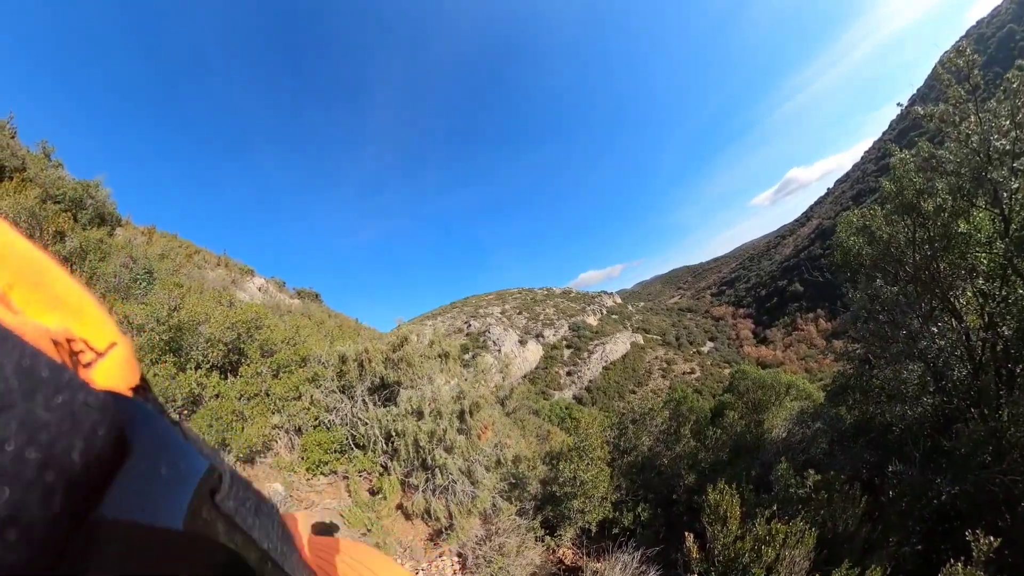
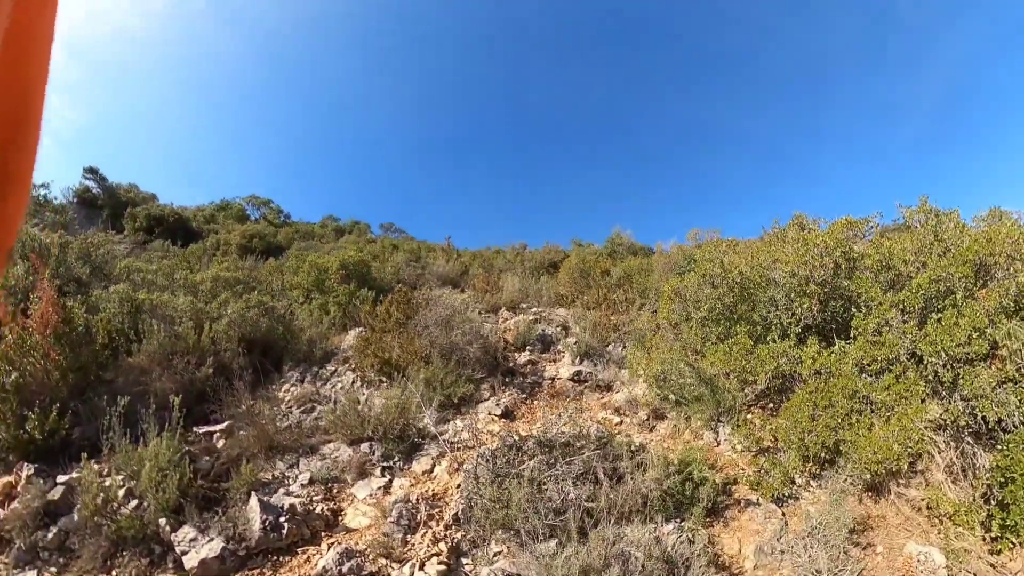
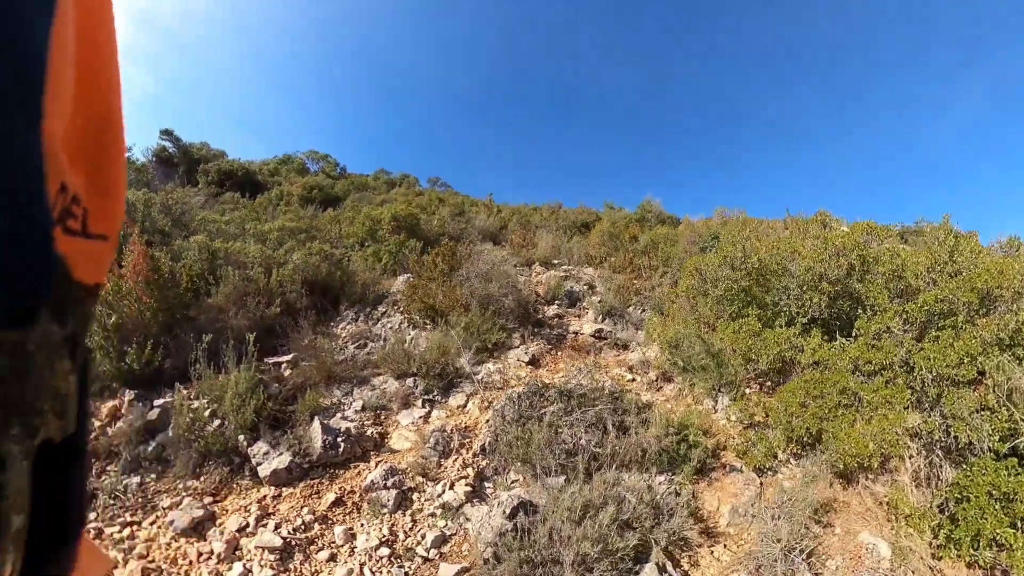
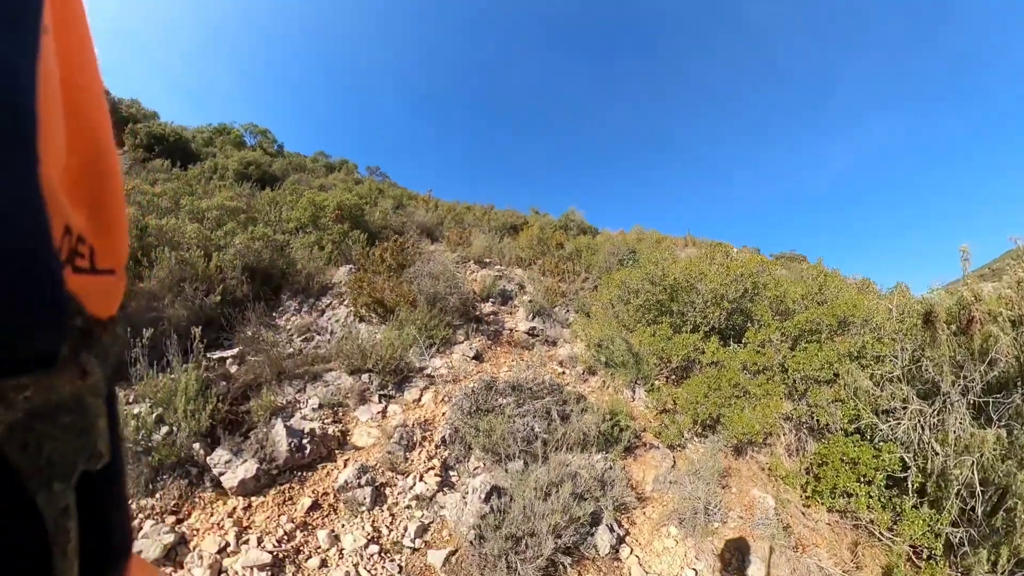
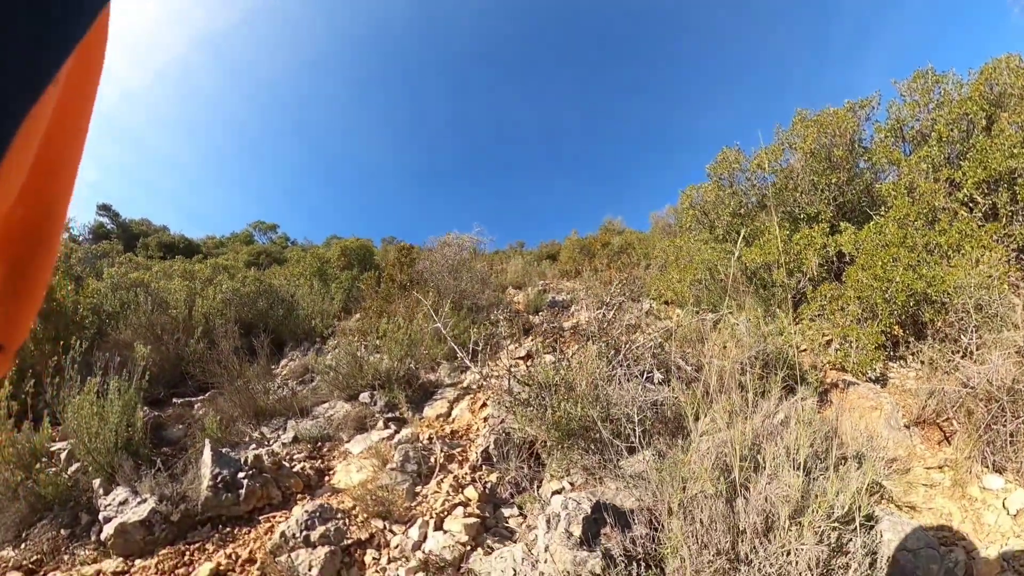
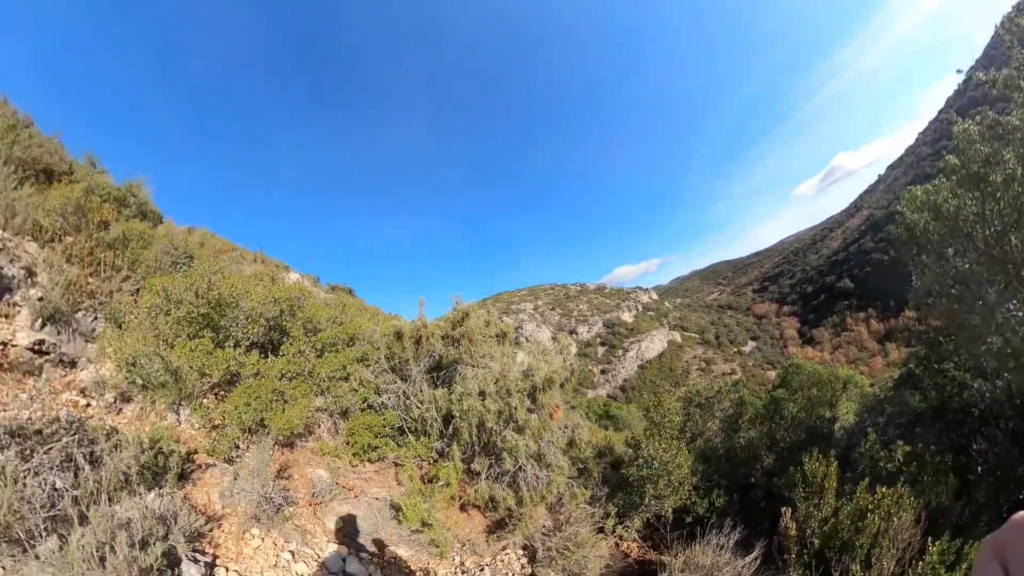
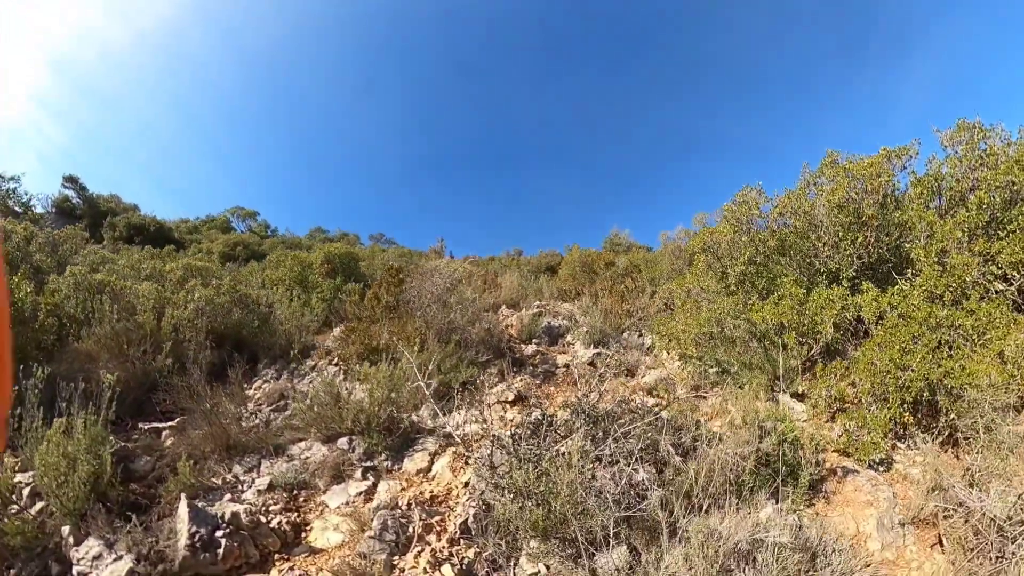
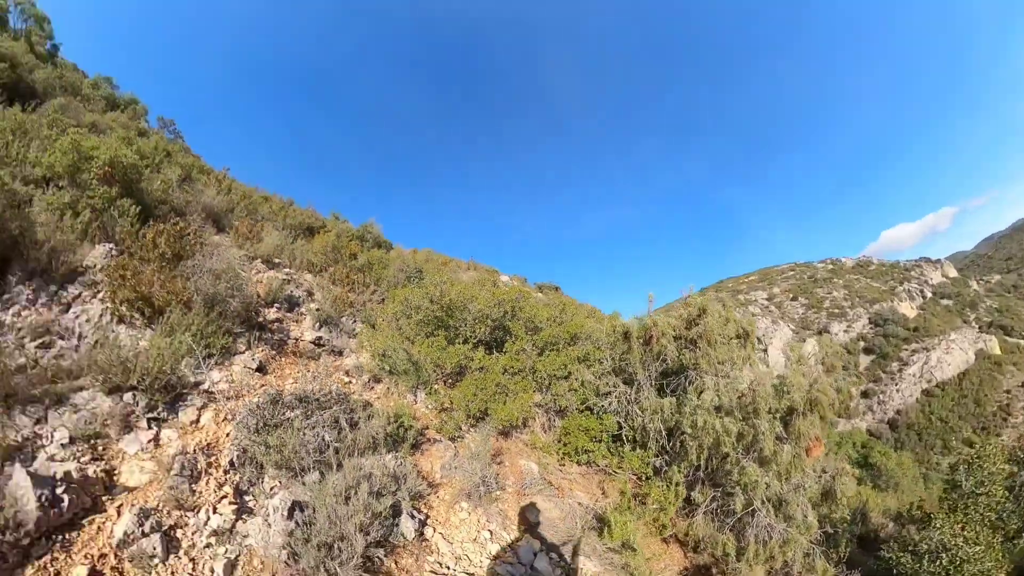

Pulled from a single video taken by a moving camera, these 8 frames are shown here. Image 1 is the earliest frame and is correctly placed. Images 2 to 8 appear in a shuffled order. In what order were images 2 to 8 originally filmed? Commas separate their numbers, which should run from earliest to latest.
6, 8, 4, 3, 2, 7, 5
